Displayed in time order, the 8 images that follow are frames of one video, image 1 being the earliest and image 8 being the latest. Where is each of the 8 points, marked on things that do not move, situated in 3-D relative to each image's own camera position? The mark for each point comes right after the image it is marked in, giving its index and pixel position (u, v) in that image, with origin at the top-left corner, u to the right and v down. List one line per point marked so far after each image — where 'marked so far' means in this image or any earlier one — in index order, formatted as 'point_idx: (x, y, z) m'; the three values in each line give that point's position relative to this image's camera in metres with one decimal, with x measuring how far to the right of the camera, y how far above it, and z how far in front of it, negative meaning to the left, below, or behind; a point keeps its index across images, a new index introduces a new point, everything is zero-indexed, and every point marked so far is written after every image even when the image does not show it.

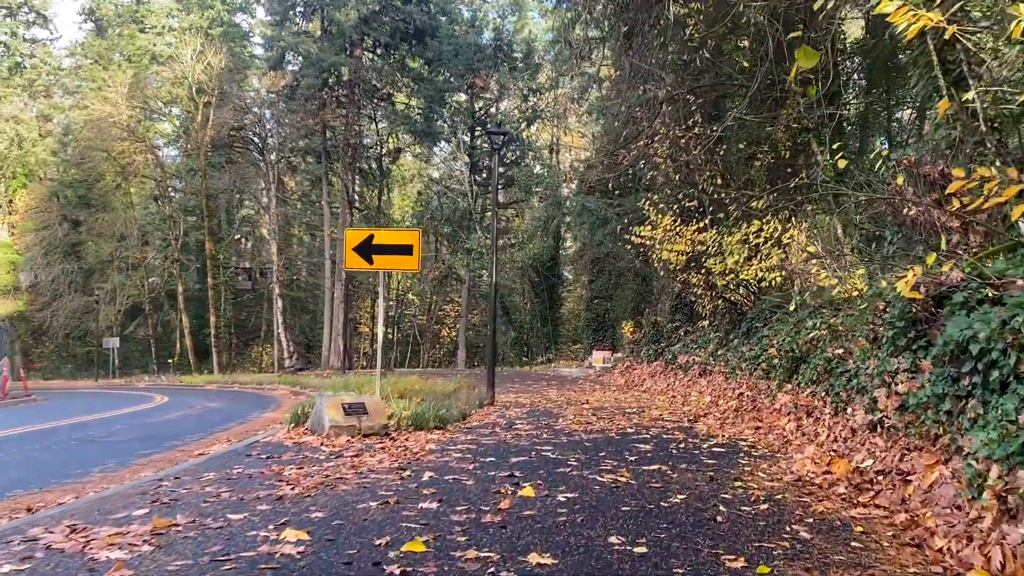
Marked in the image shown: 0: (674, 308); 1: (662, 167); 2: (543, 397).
0: (+4.3, -0.6, +19.3) m
1: (+3.0, +2.5, +14.2) m
2: (+0.5, -2.0, +13.0) m
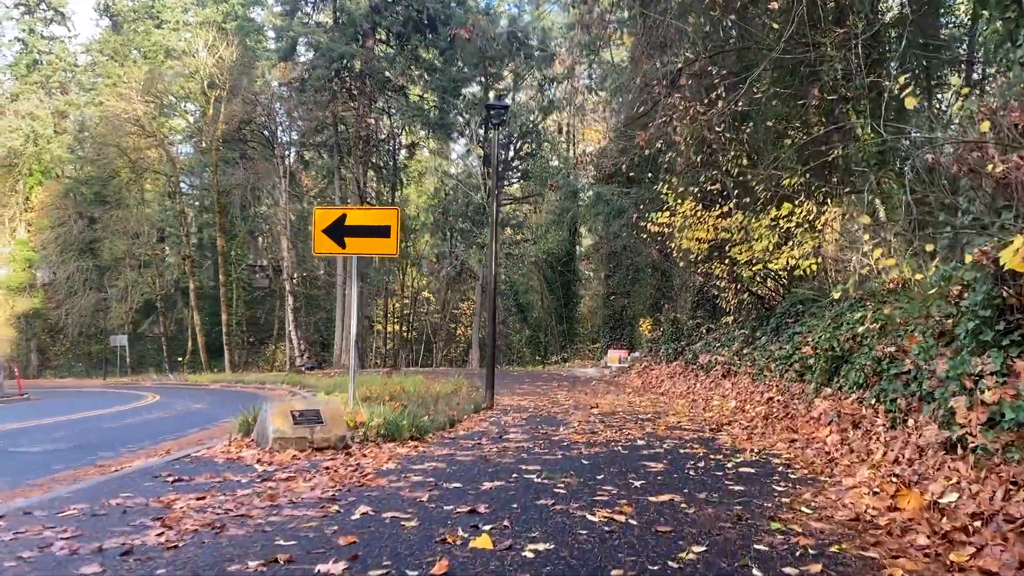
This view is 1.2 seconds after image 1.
0: (+4.6, -0.4, +18.0) m
1: (+3.1, +2.6, +13.0) m
2: (+0.6, -1.9, +11.8) m
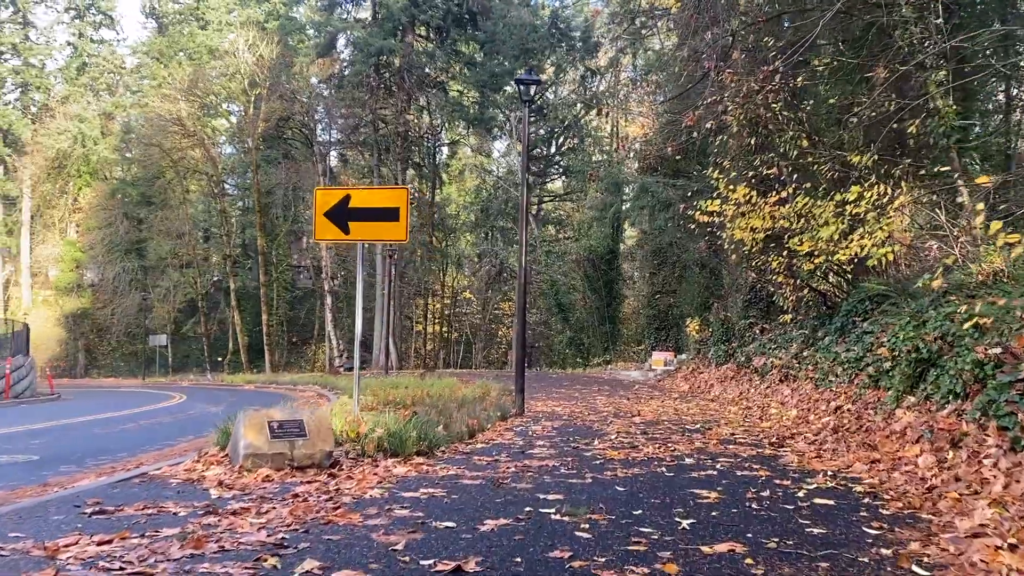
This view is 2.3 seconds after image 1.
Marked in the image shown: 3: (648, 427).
0: (+5.5, -0.4, +16.8) m
1: (+3.6, +2.7, +11.8) m
2: (+1.1, -1.8, +10.8) m
3: (+1.5, -1.6, +8.0) m
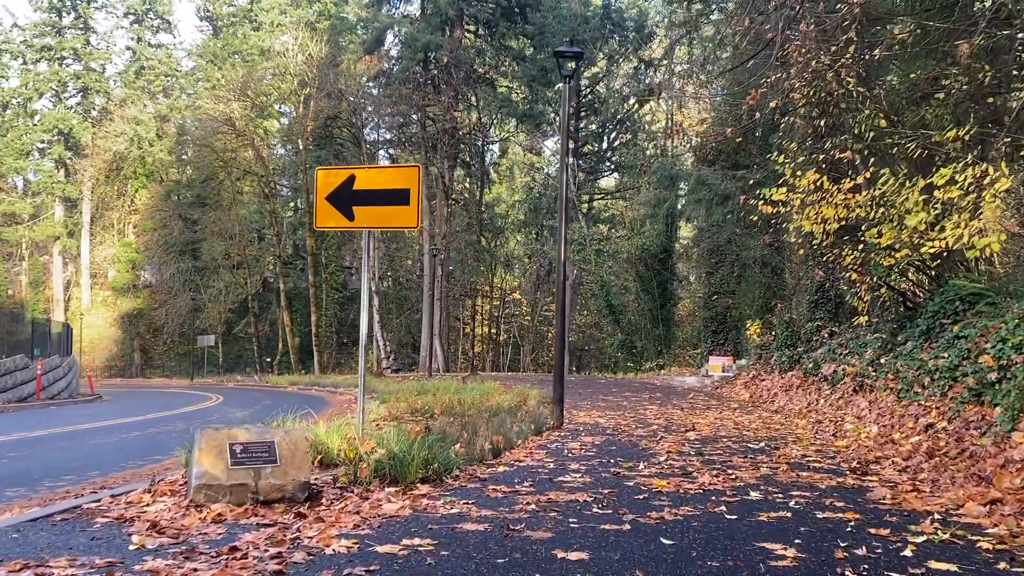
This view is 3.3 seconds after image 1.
0: (+6.5, -0.4, +15.4) m
1: (+4.3, +2.7, +10.6) m
2: (+1.7, -1.8, +9.8) m
3: (+1.9, -1.5, +7.0) m
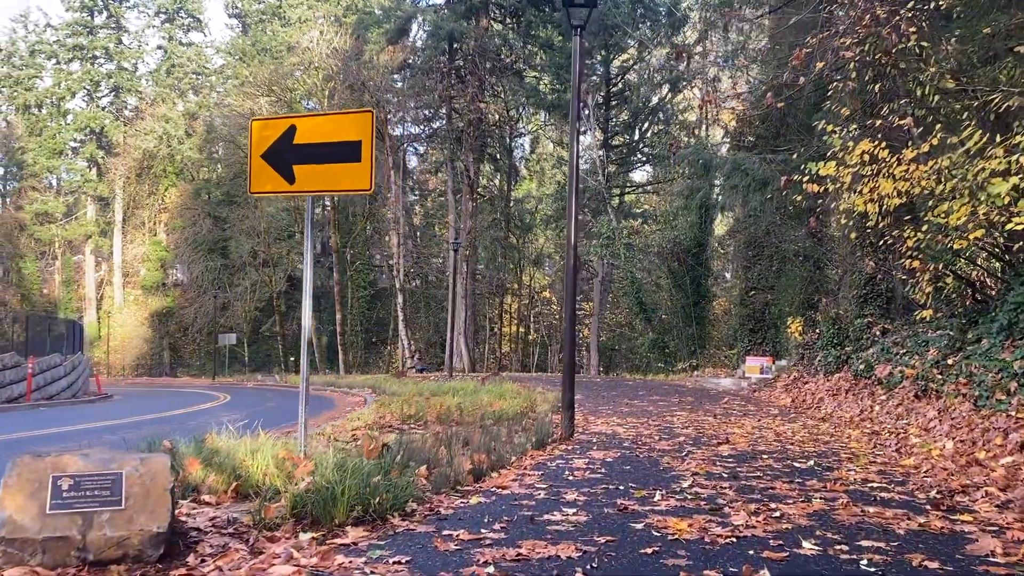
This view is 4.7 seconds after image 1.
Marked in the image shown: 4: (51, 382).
0: (+6.8, -0.2, +13.9) m
1: (+4.4, +2.8, +9.2) m
2: (+1.8, -1.7, +8.5) m
3: (+1.8, -1.4, +5.7) m
4: (-11.2, -2.3, +17.1) m
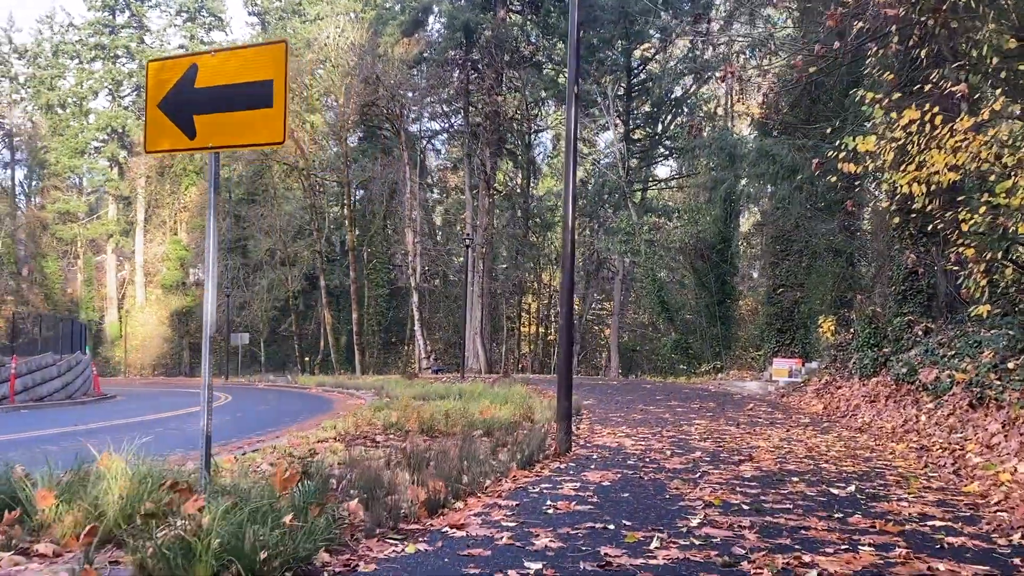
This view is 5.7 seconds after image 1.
0: (+7.0, -0.2, +12.7) m
1: (+4.4, +2.9, +8.1) m
2: (+1.7, -1.6, +7.5) m
3: (+1.7, -1.3, +4.7) m
4: (-10.9, -2.2, +16.5) m
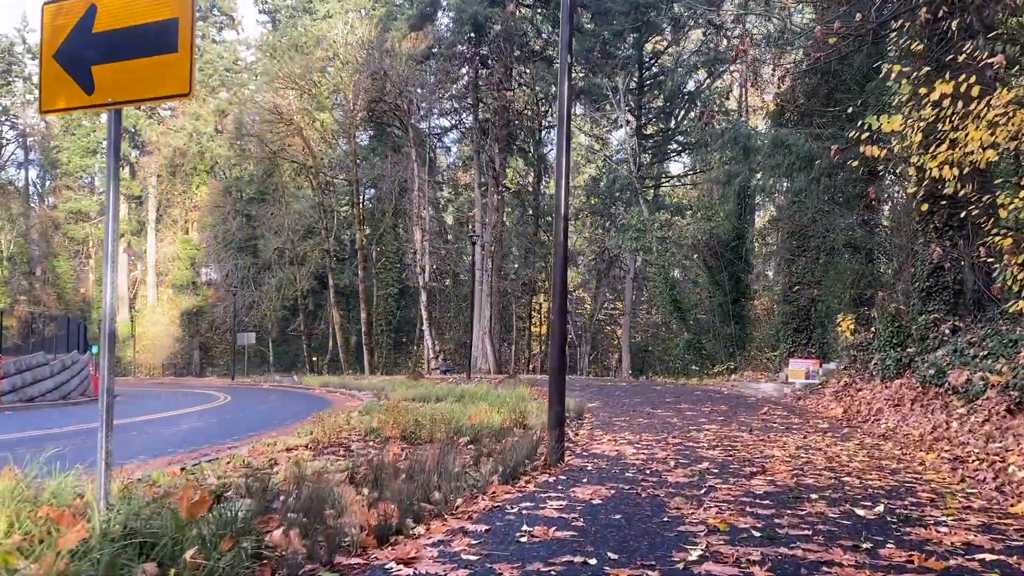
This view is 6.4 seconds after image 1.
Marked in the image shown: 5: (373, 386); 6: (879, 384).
0: (+7.0, -0.1, +12.0) m
1: (+4.3, +2.9, +7.4) m
2: (+1.6, -1.5, +6.9) m
3: (+1.5, -1.3, +4.1) m
4: (-10.8, -2.2, +16.1) m
5: (-3.7, -2.6, +19.3) m
6: (+6.6, -1.7, +12.9) m
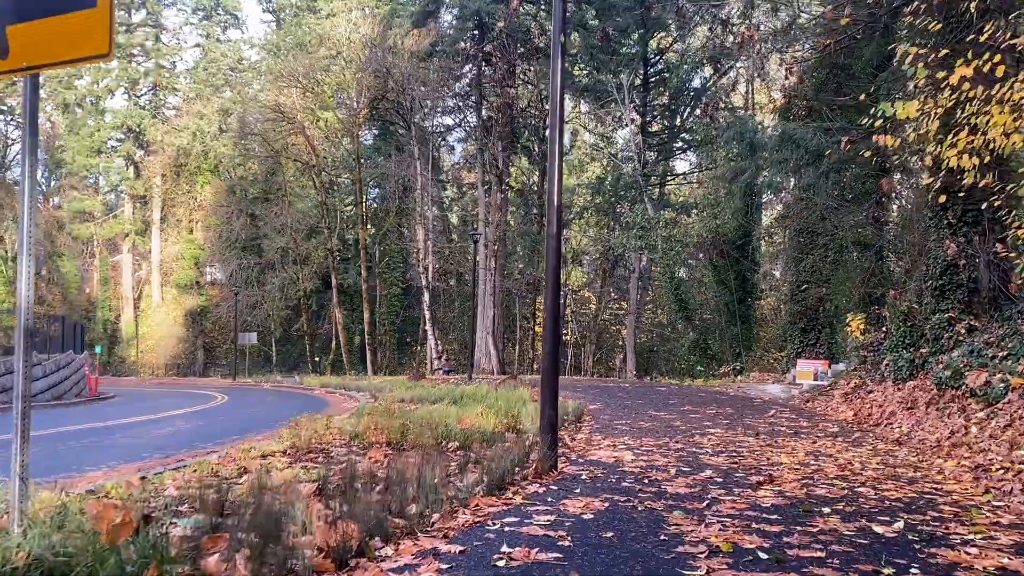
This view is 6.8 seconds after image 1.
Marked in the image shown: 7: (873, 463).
0: (+7.0, -0.1, +11.6) m
1: (+4.2, +3.0, +7.0) m
2: (+1.6, -1.5, +6.5) m
3: (+1.4, -1.3, +3.7) m
4: (-10.8, -2.1, +15.9) m
5: (-3.7, -2.6, +19.0) m
6: (+6.6, -1.7, +12.5) m
7: (+3.2, -1.5, +6.4) m
